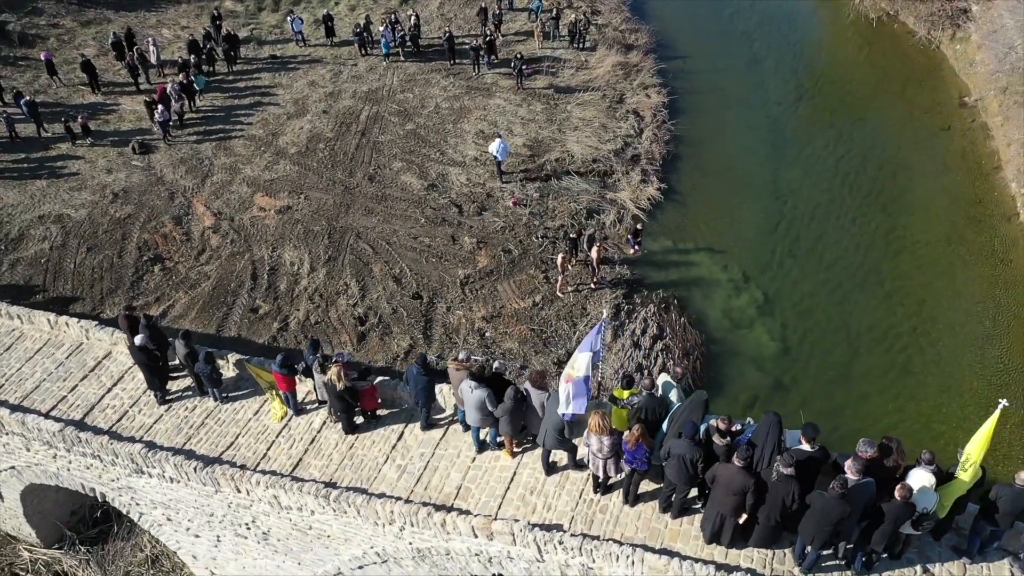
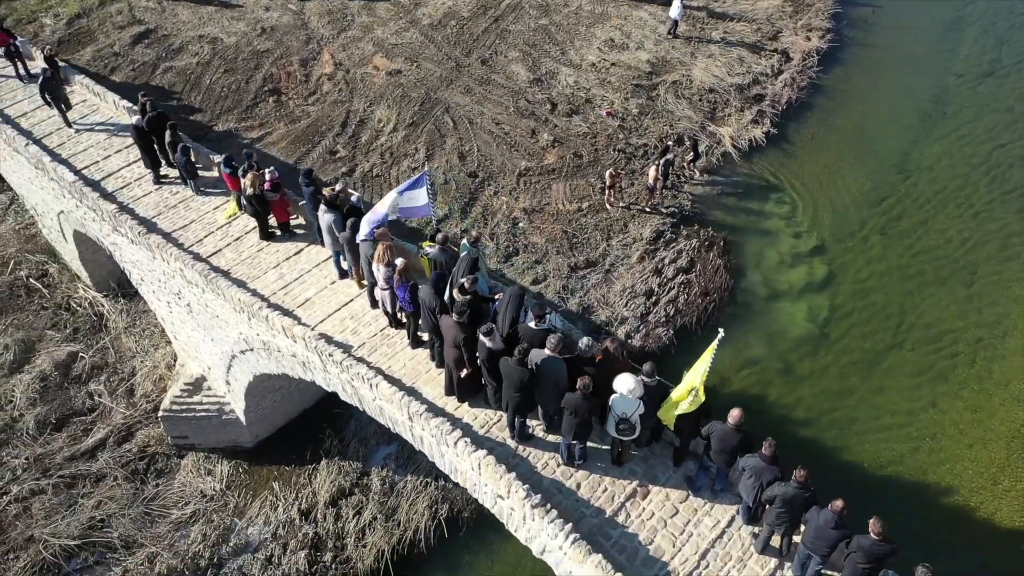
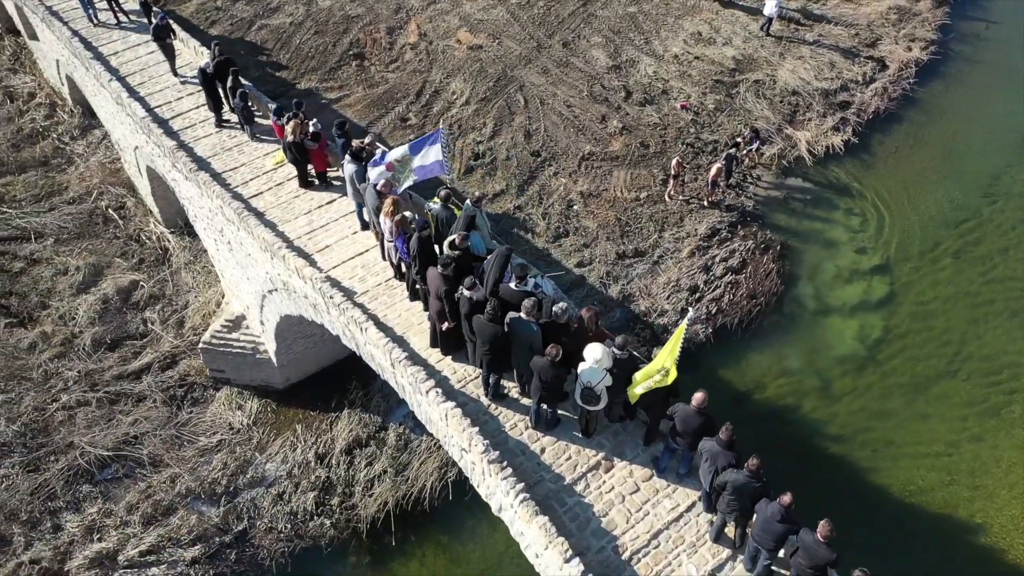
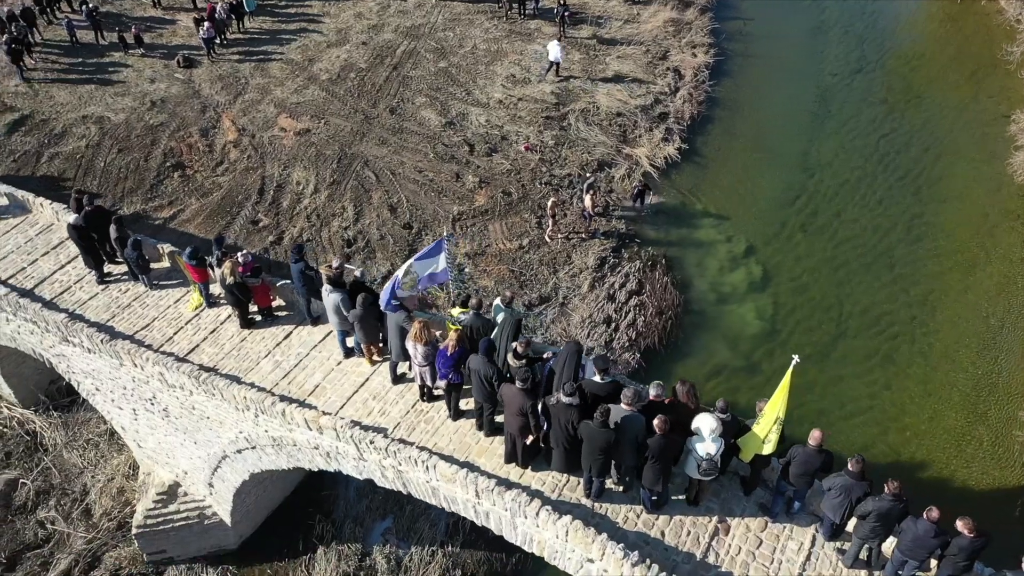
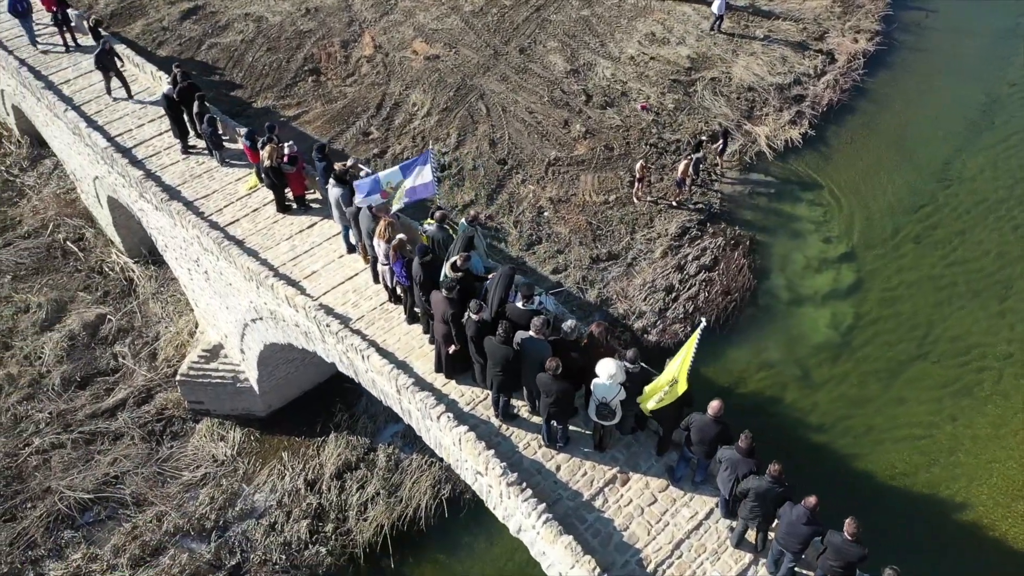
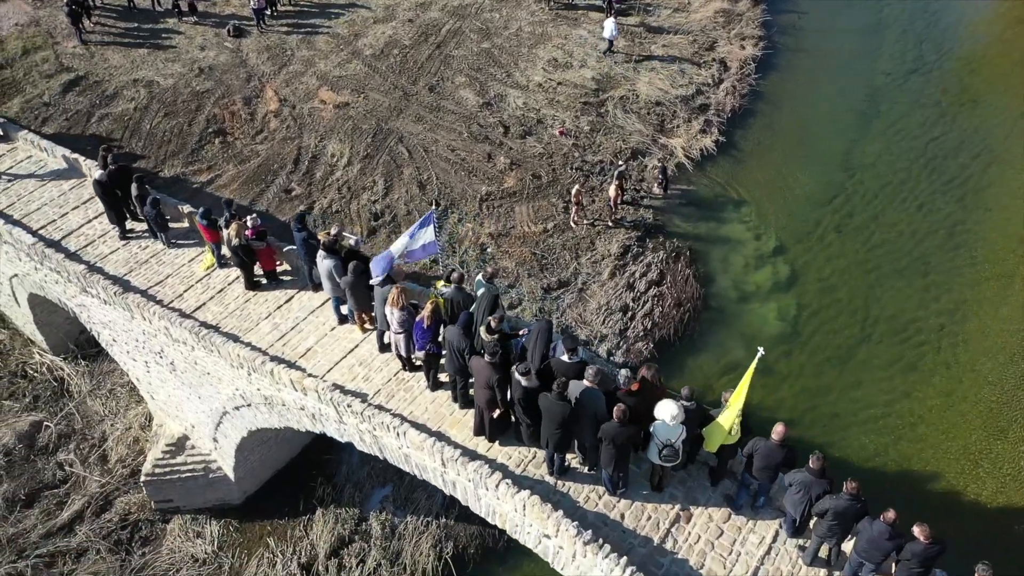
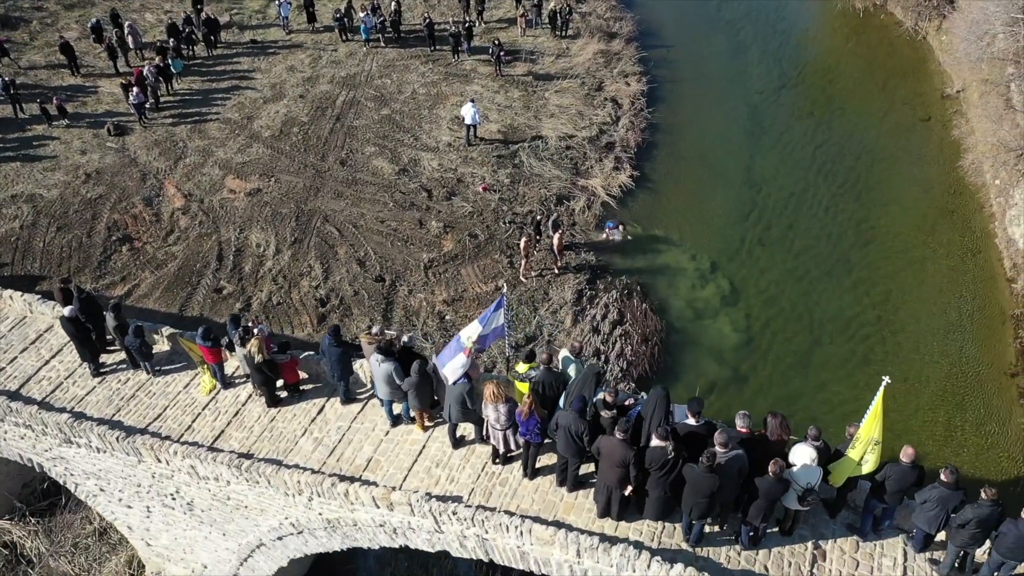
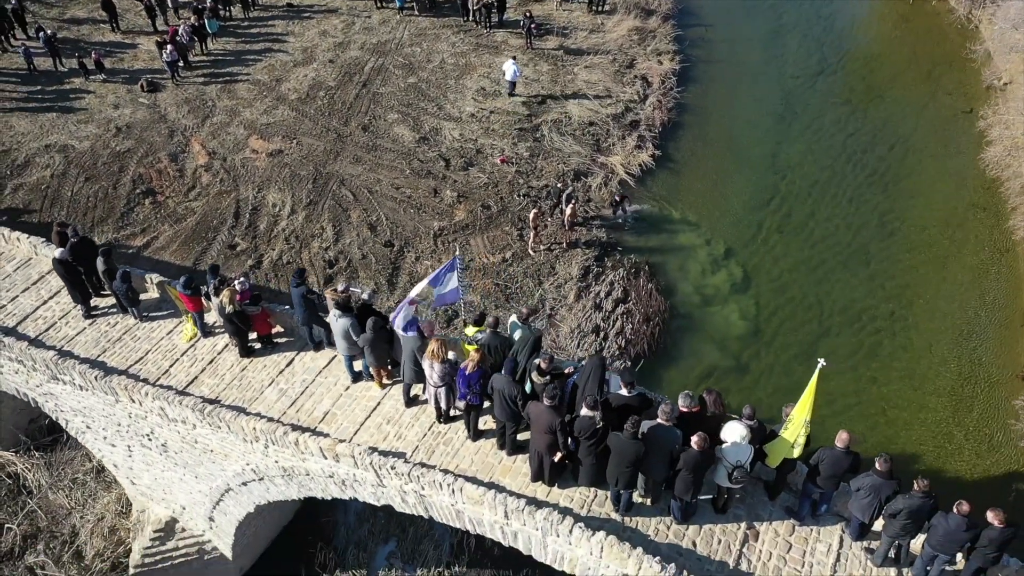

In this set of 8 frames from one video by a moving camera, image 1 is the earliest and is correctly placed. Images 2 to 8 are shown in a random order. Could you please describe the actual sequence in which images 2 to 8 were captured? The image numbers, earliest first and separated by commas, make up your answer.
7, 8, 4, 6, 2, 5, 3
